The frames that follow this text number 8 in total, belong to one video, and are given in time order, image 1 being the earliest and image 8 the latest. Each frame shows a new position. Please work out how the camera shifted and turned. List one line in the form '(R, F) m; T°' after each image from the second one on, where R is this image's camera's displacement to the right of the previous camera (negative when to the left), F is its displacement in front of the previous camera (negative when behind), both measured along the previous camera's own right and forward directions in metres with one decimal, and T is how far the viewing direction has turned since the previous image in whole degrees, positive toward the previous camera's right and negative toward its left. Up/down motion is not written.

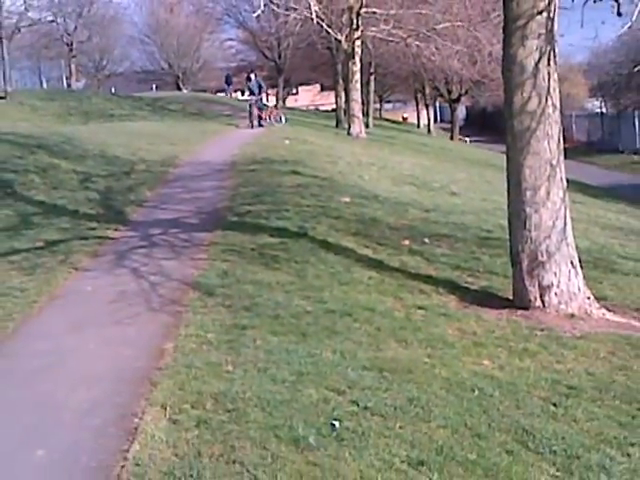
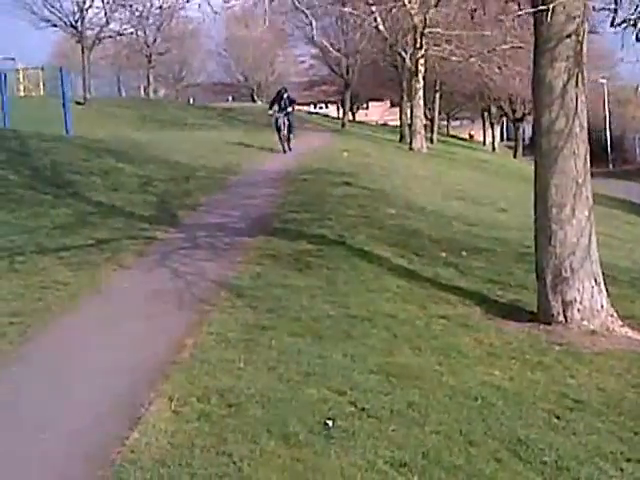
(+1.1, -0.3) m; -7°
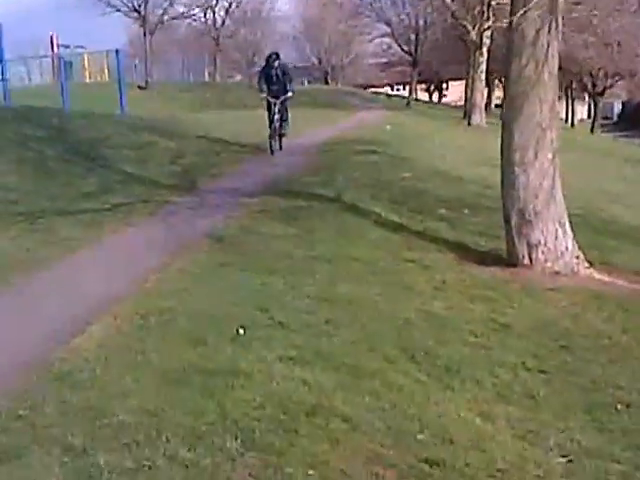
(+2.5, -0.4) m; -14°
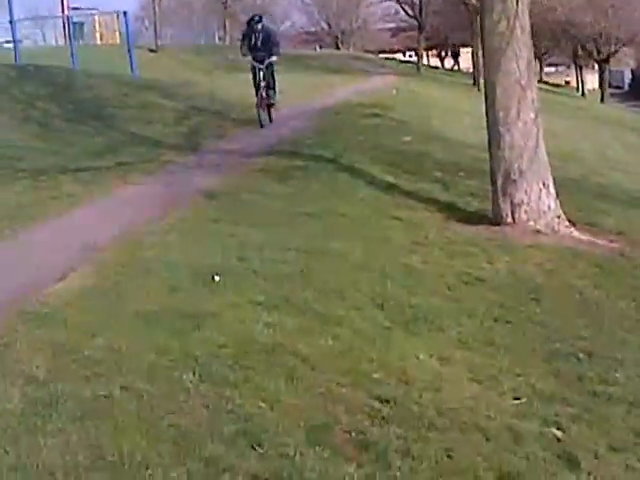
(+0.4, -0.3) m; -2°
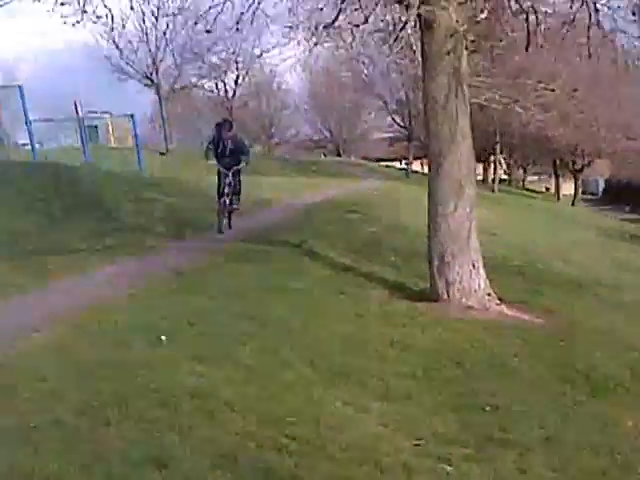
(+0.7, -1.2) m; -3°
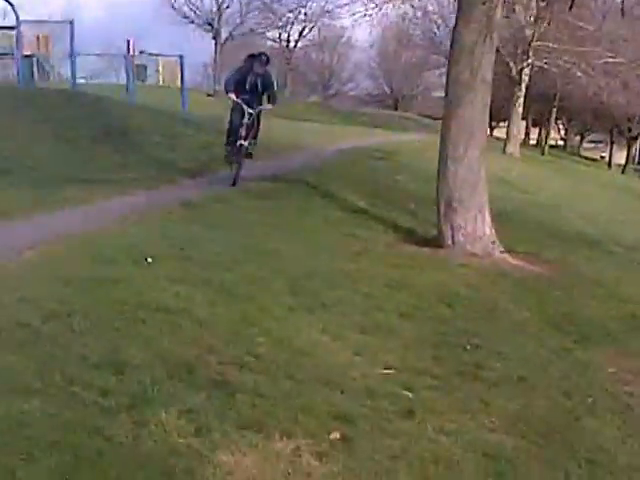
(+0.7, -0.1) m; -5°
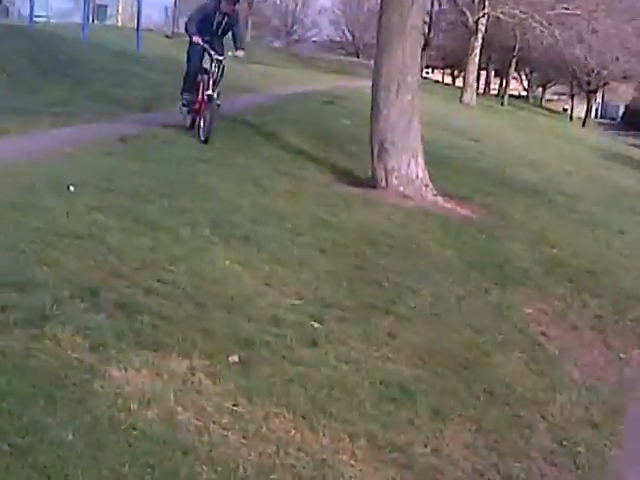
(+0.5, -0.1) m; -1°
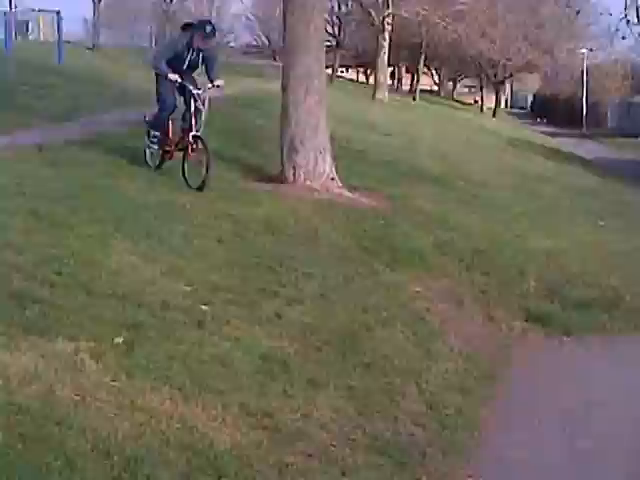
(+0.5, -0.5) m; +1°
